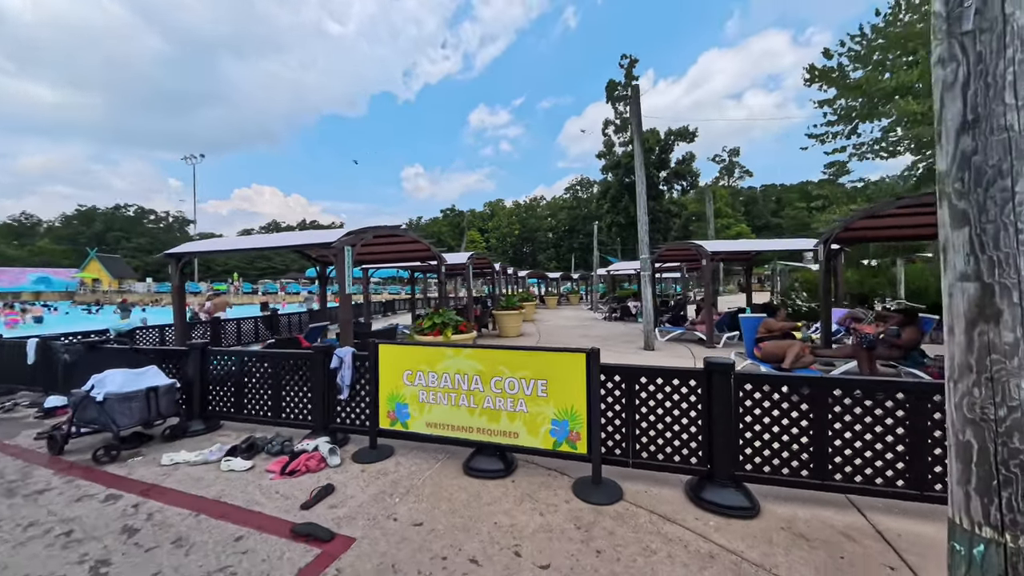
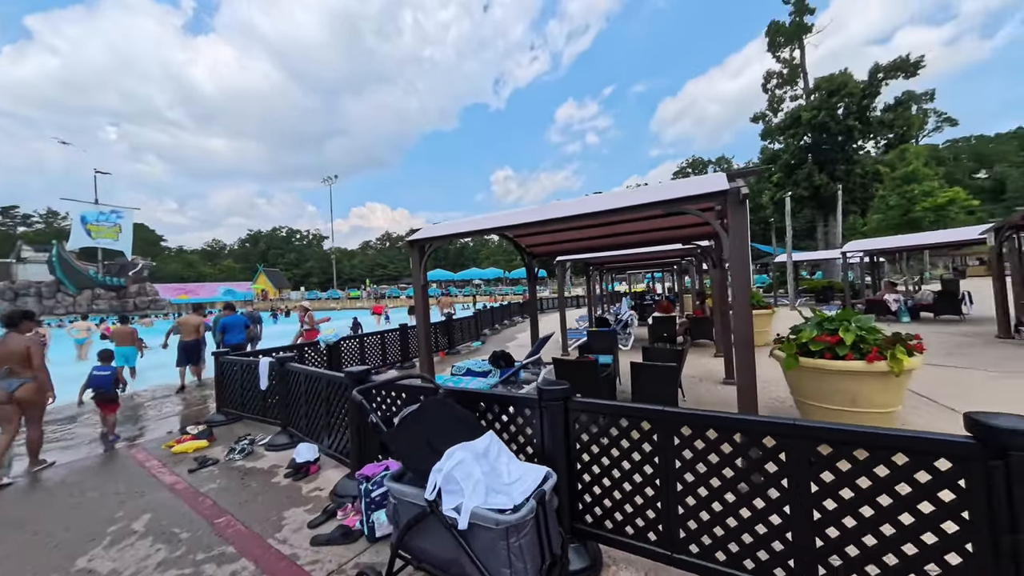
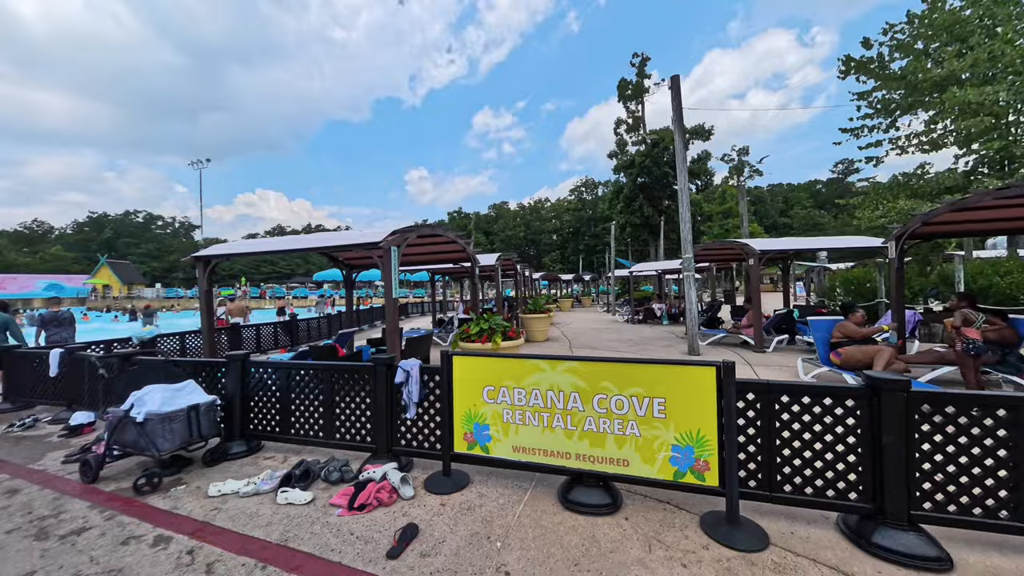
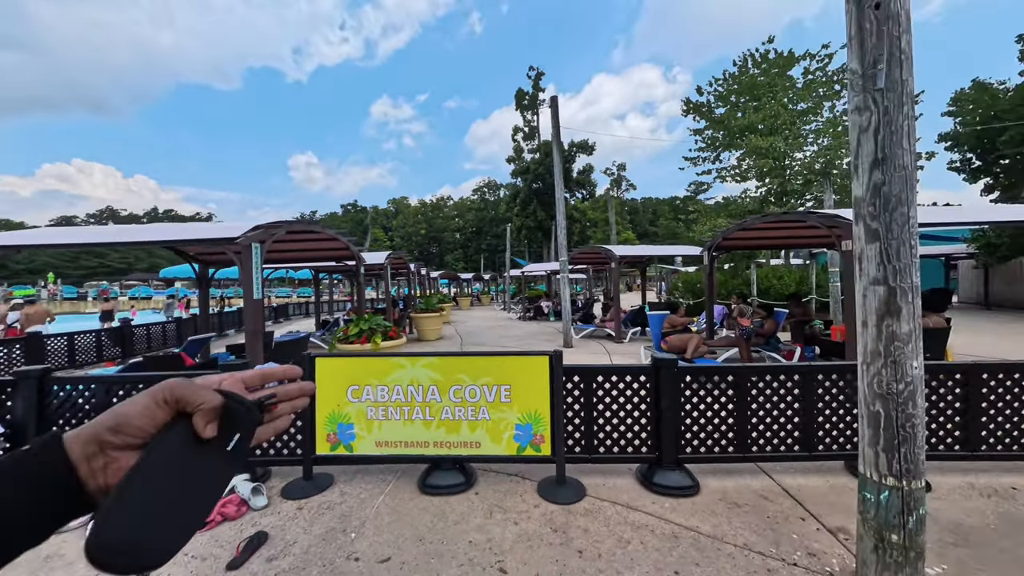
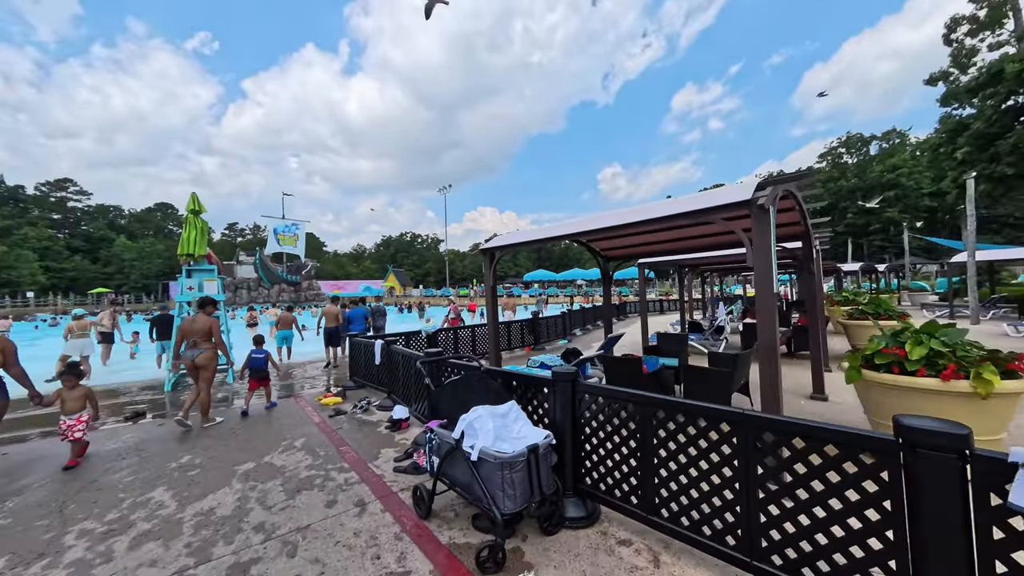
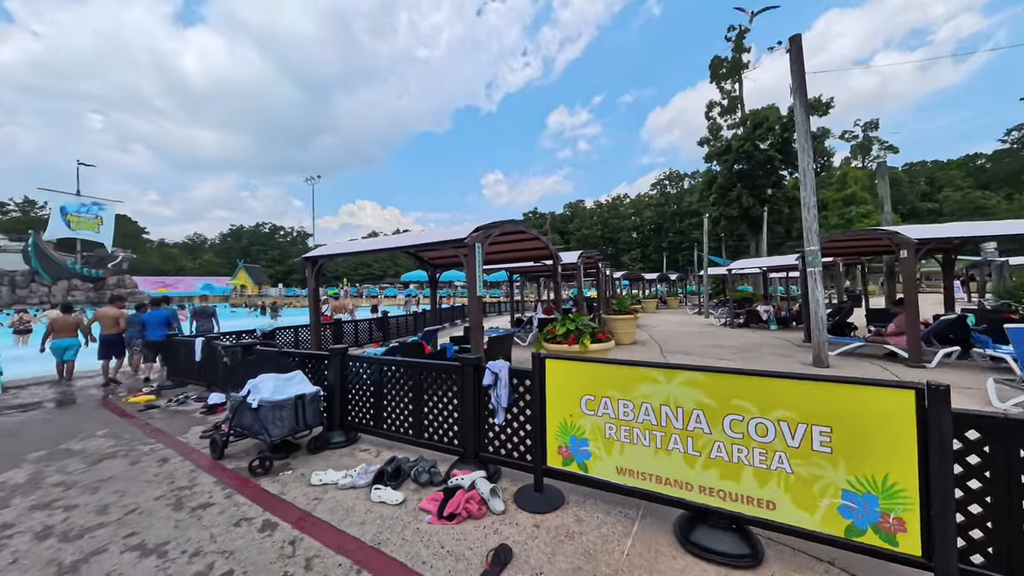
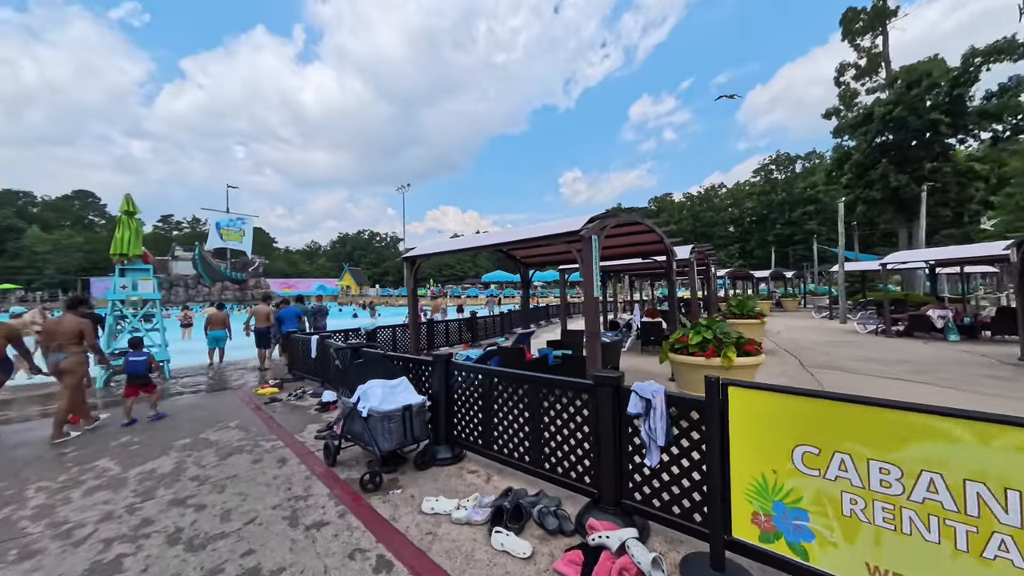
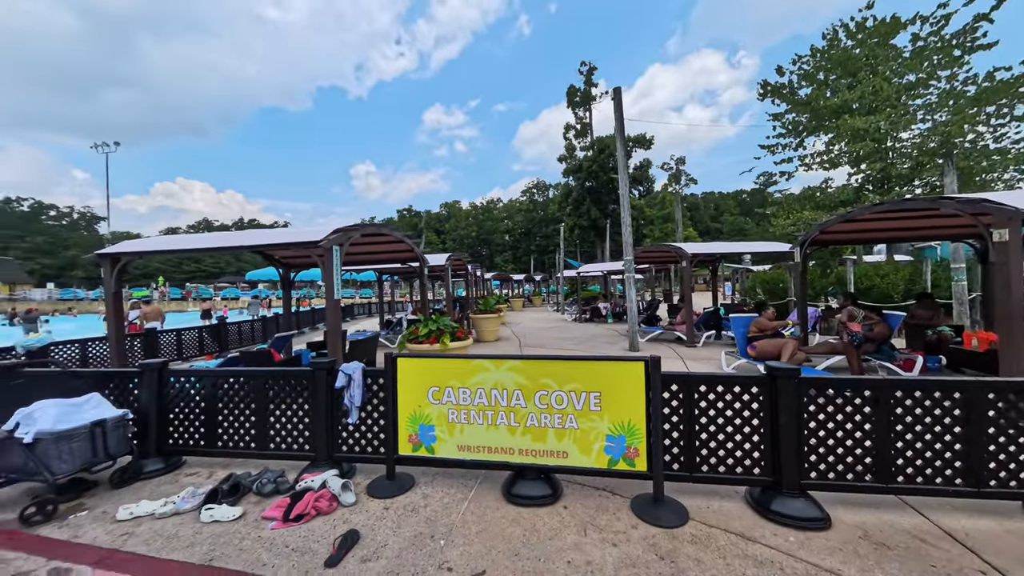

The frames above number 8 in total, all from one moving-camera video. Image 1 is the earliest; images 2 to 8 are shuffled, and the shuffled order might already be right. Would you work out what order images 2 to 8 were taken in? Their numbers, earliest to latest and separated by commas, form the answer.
4, 8, 3, 6, 7, 5, 2
